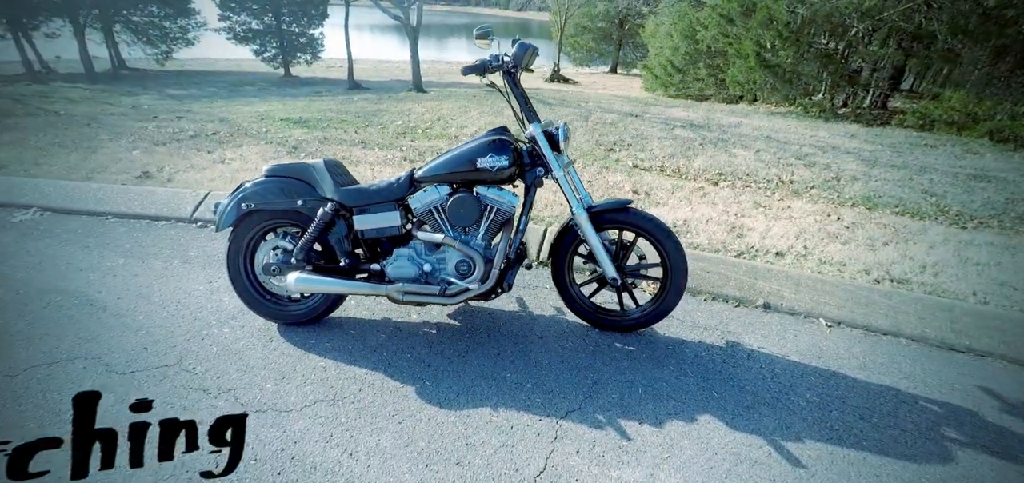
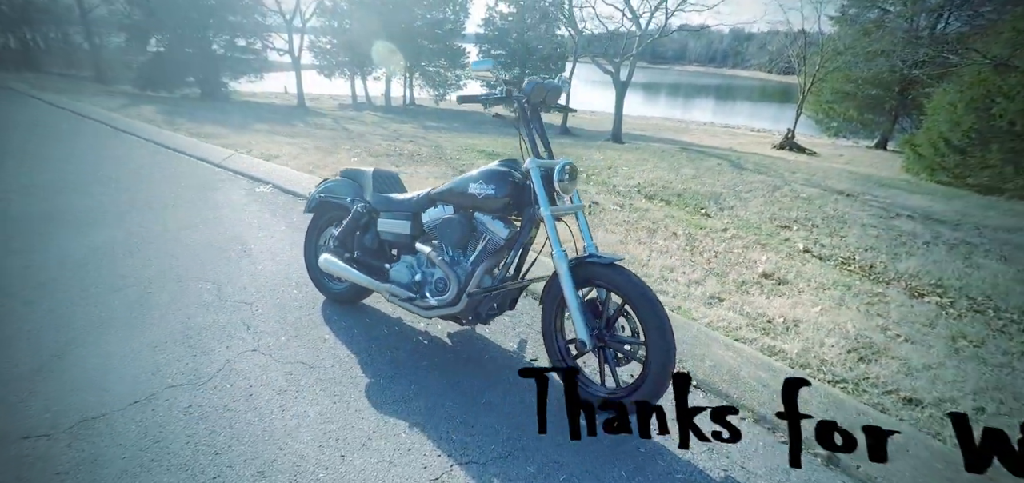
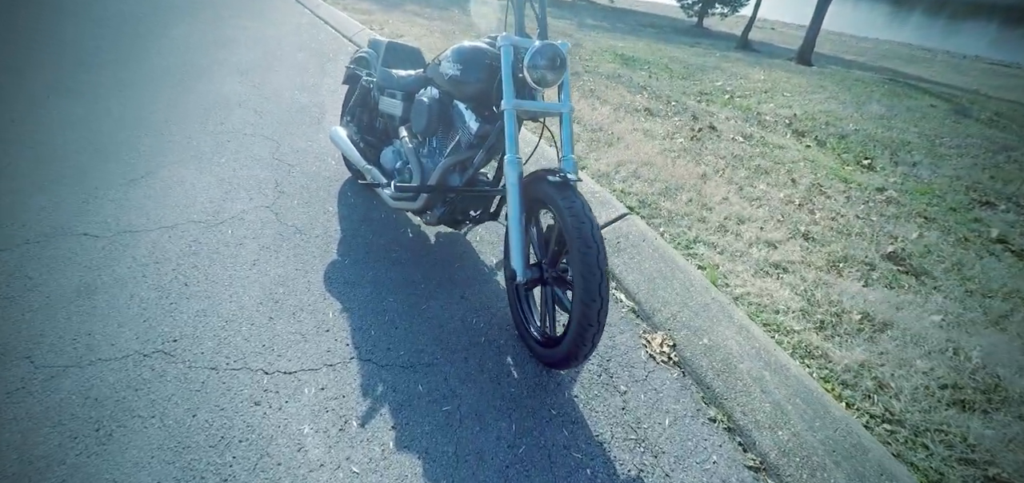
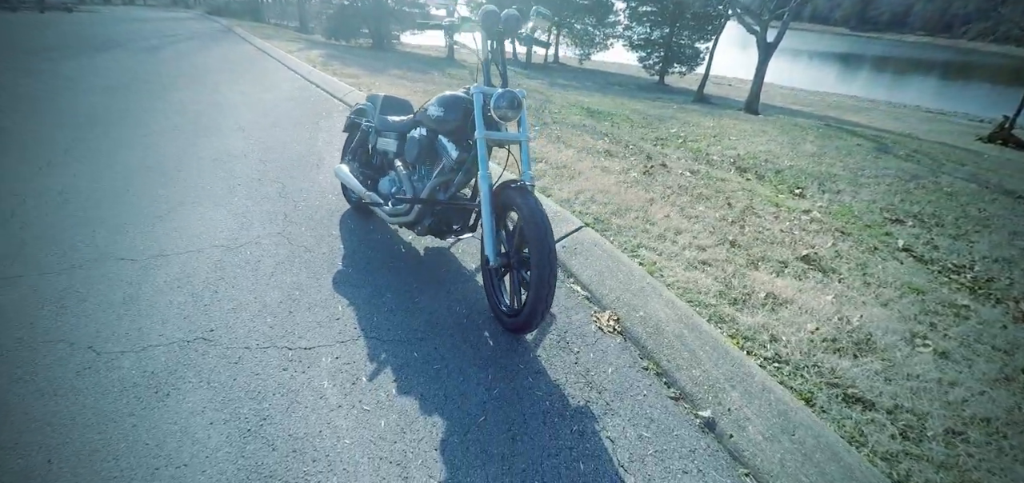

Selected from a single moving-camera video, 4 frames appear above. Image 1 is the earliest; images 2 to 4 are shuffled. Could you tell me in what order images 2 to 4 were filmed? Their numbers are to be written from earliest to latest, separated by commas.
2, 4, 3
